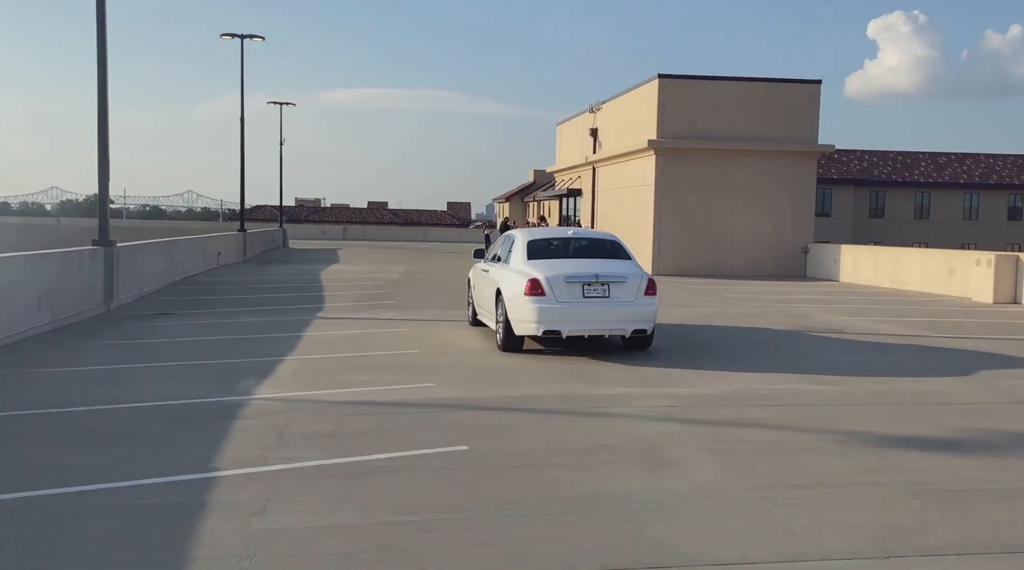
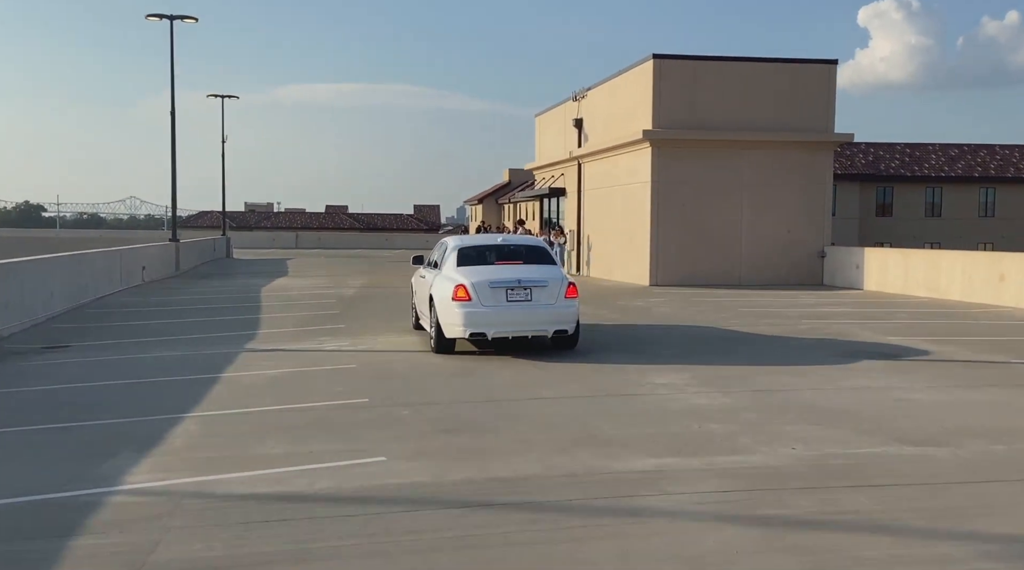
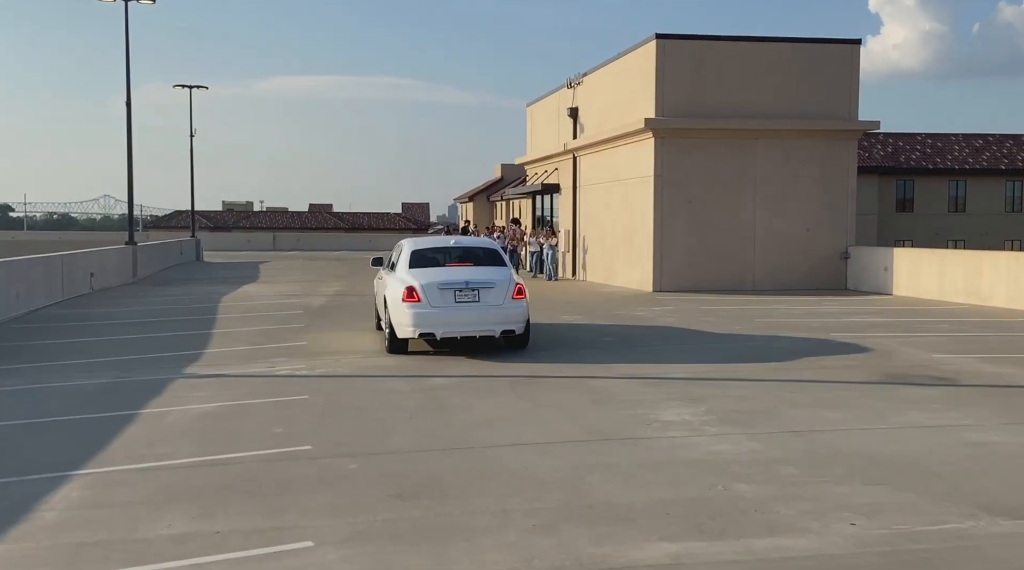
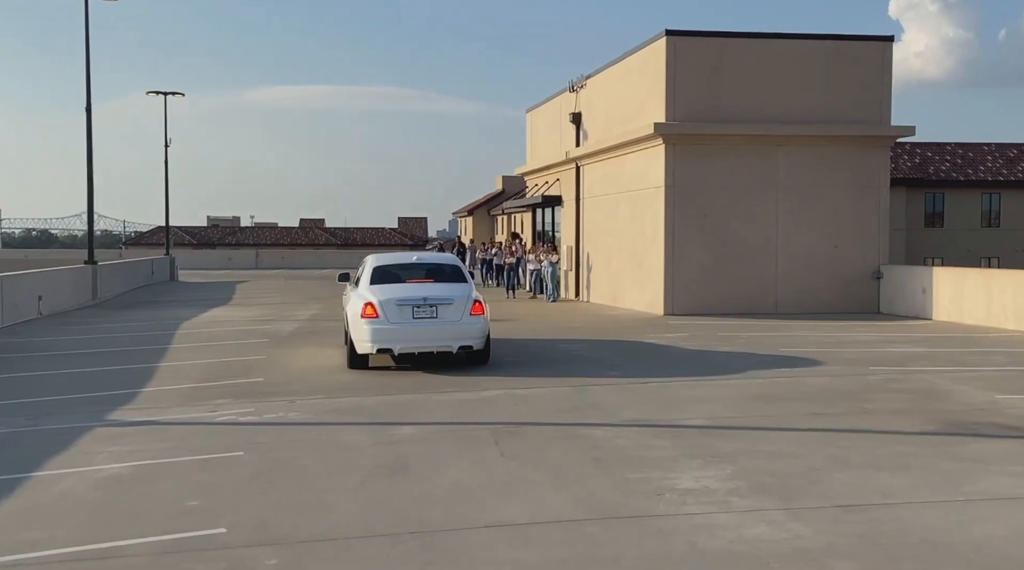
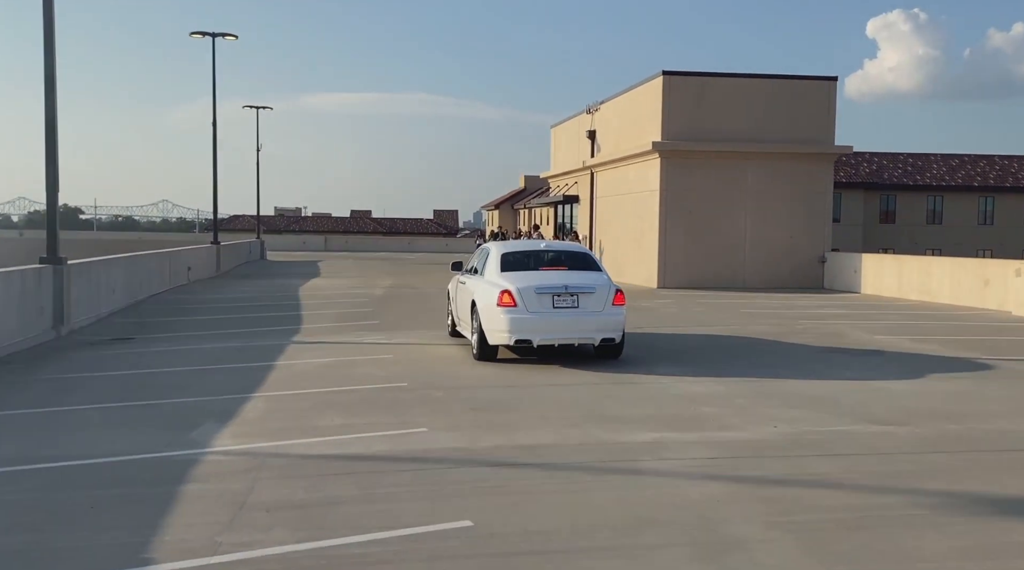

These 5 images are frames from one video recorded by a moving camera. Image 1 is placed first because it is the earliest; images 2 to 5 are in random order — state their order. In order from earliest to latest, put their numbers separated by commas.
5, 2, 3, 4
